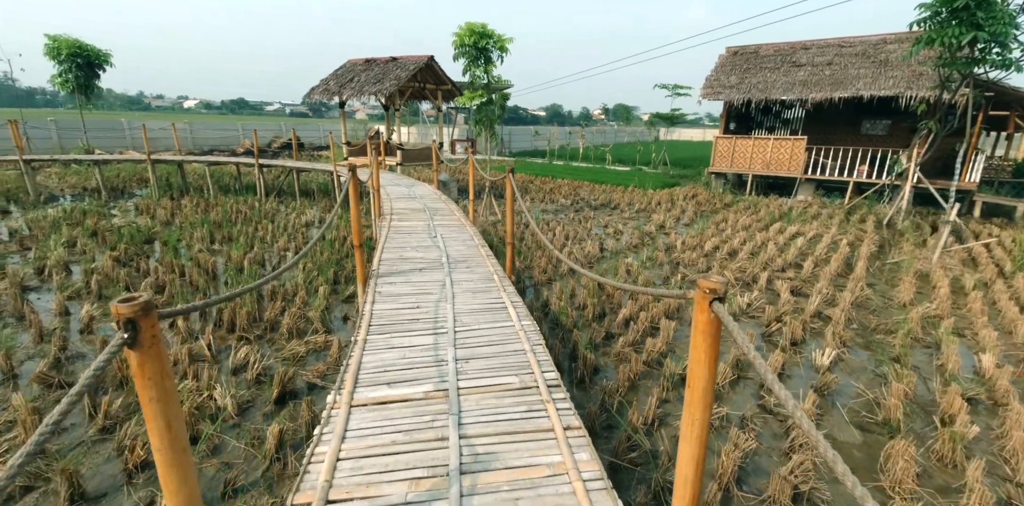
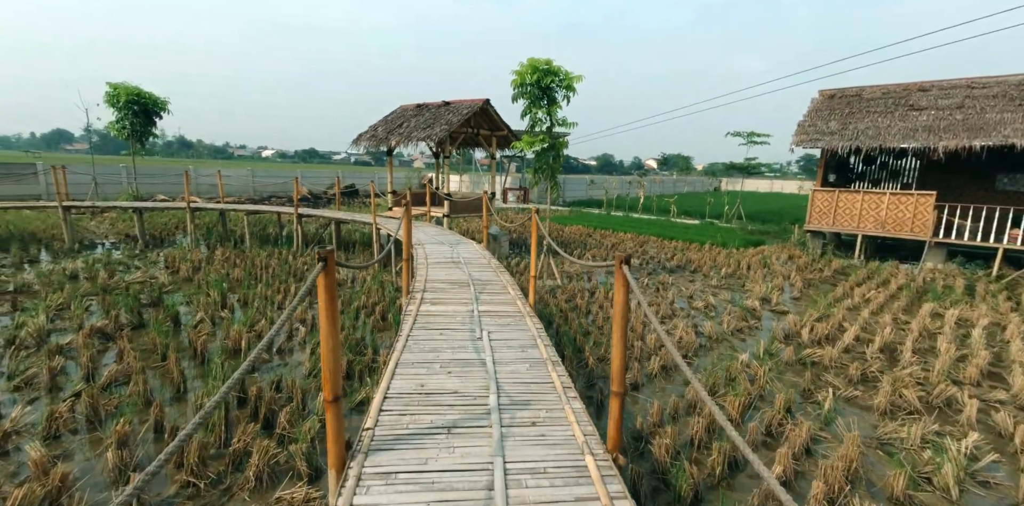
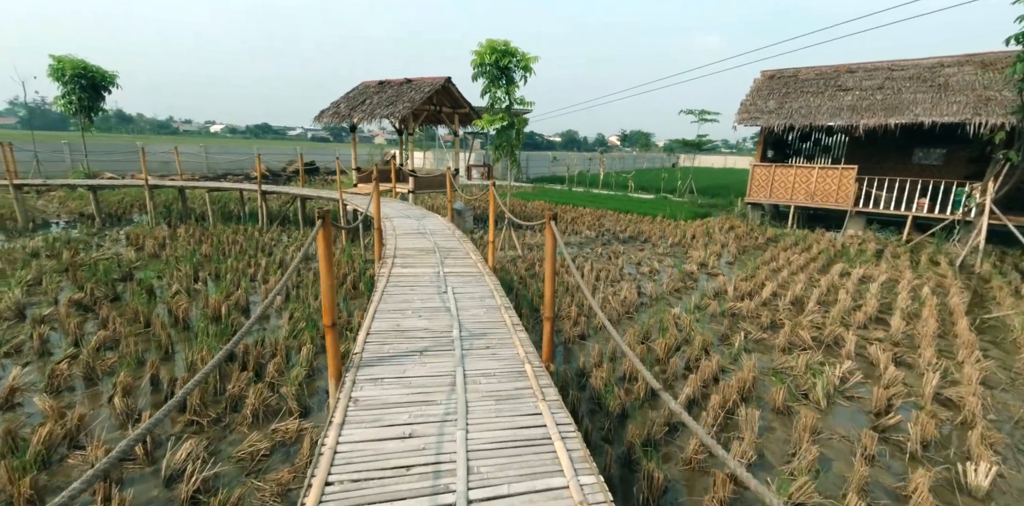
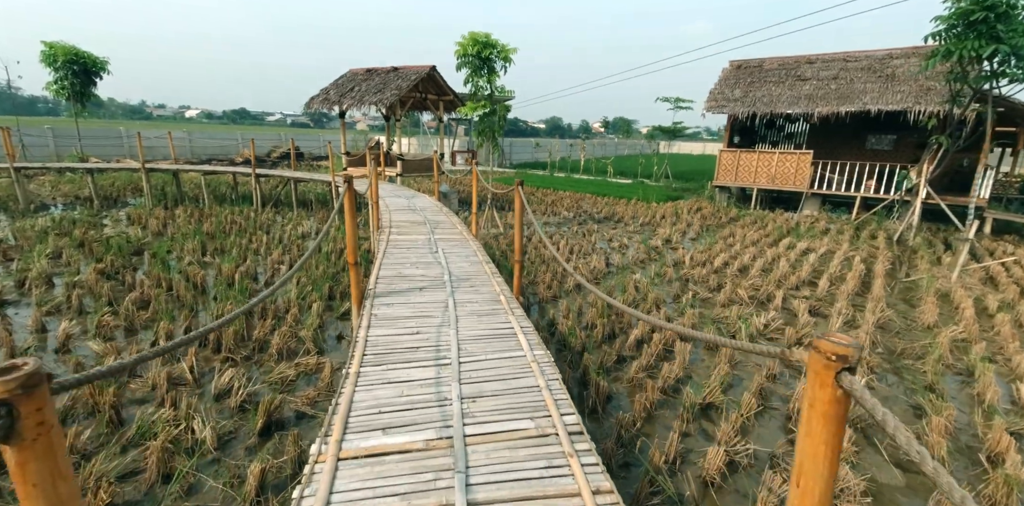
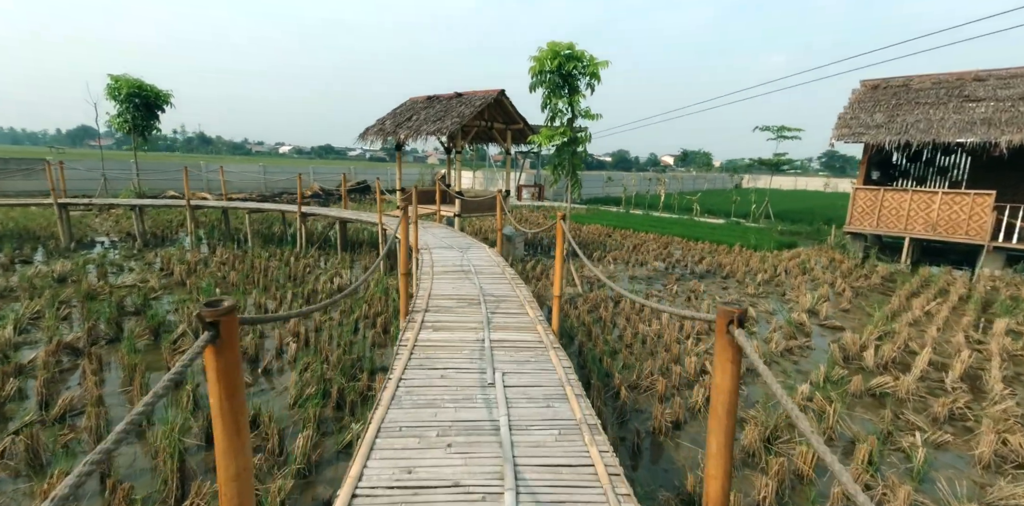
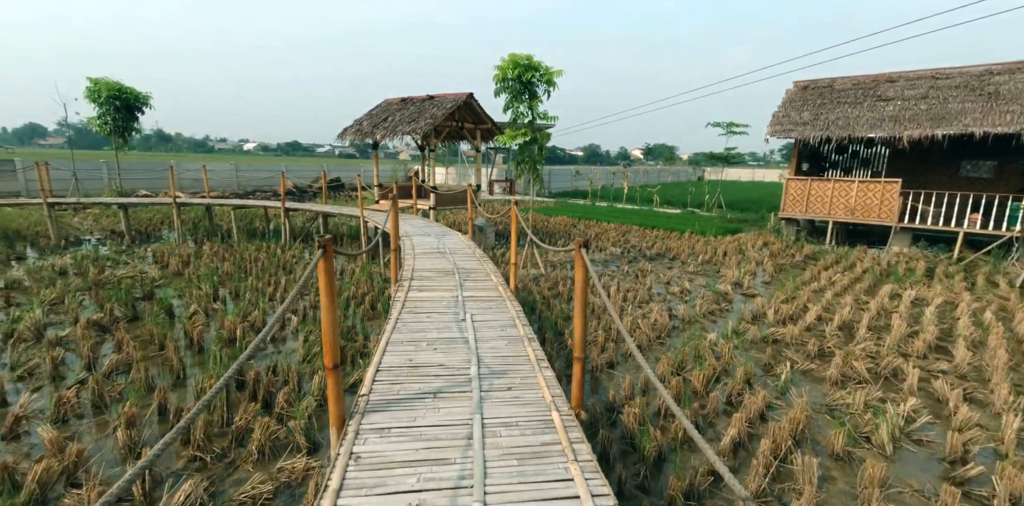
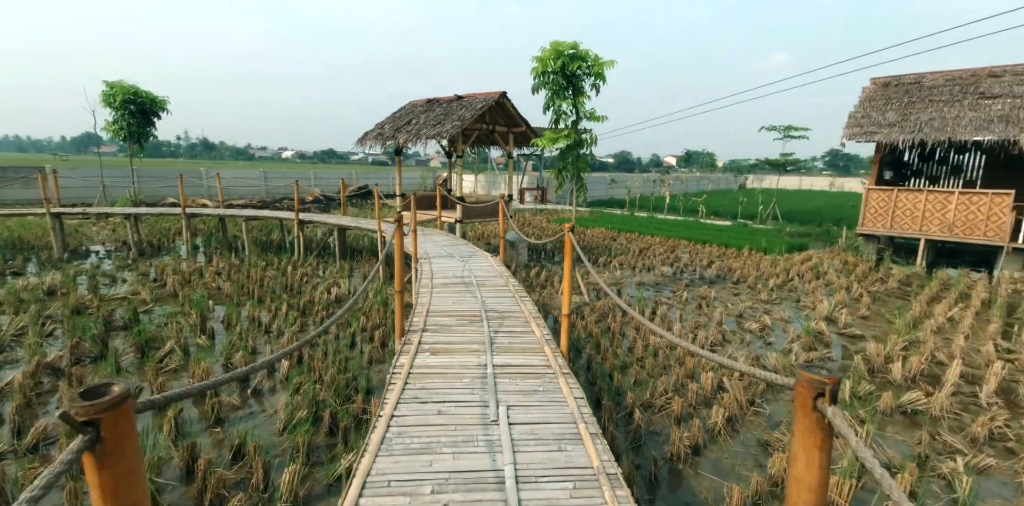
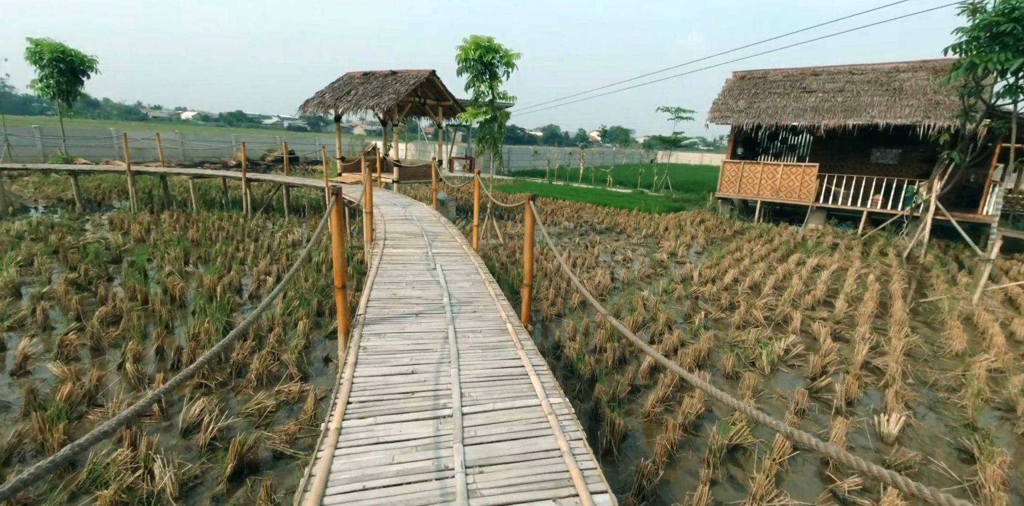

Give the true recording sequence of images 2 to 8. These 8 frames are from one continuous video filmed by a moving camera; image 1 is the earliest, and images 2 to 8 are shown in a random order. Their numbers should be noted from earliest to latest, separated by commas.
4, 8, 3, 6, 2, 5, 7
